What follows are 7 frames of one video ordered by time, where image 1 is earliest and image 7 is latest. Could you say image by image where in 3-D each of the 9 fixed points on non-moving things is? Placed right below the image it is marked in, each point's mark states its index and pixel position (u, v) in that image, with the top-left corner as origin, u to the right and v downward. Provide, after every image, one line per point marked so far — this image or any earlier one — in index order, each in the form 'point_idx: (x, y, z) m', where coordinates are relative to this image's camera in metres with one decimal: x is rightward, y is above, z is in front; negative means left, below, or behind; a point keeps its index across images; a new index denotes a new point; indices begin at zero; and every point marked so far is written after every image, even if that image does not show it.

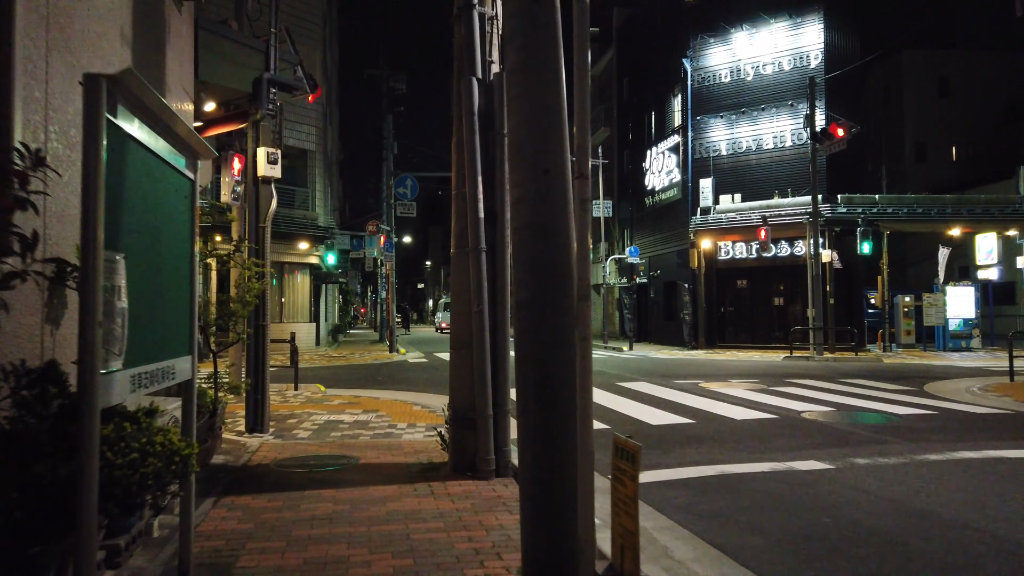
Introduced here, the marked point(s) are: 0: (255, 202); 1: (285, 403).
0: (-3.2, +1.1, +9.4) m
1: (-3.9, -1.9, +12.6) m
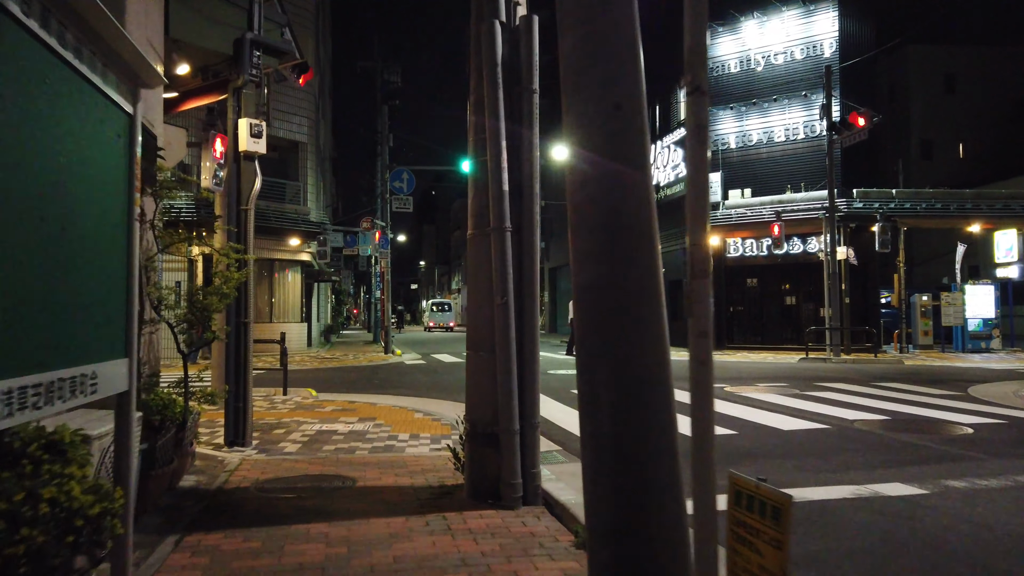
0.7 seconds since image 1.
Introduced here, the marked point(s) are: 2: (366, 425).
0: (-3.0, +1.1, +8.2) m
1: (-3.7, -1.9, +11.4) m
2: (-1.9, -1.8, +9.7) m
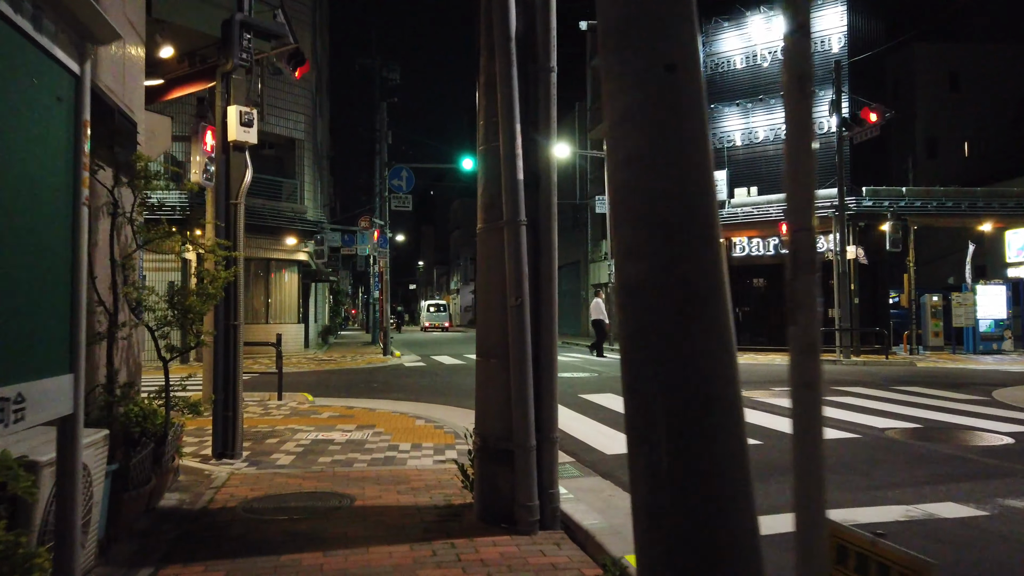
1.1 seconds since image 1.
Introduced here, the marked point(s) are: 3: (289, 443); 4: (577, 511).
0: (-2.9, +1.1, +7.6) m
1: (-3.6, -1.9, +10.9) m
2: (-1.8, -1.8, +9.1) m
3: (-2.5, -1.8, +8.5) m
4: (+0.5, -1.6, +5.3) m
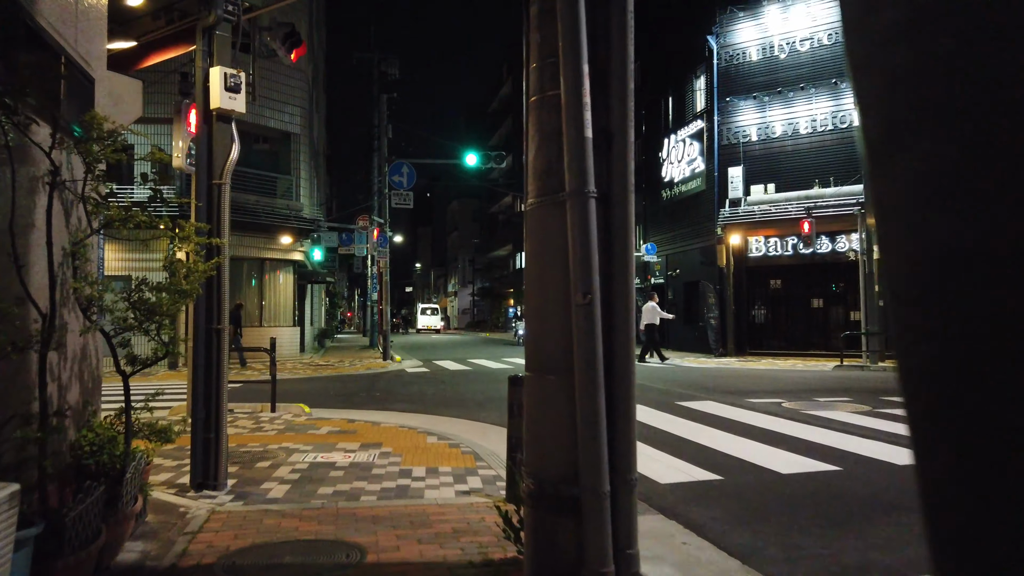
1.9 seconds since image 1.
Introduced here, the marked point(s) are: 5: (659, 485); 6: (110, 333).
0: (-2.6, +1.2, +6.4) m
1: (-3.3, -1.8, +9.6) m
2: (-1.5, -1.8, +7.9) m
3: (-2.2, -1.7, +7.2) m
4: (+0.8, -1.5, +4.1) m
5: (+1.2, -1.6, +6.3) m
6: (-2.5, -0.3, +4.7) m
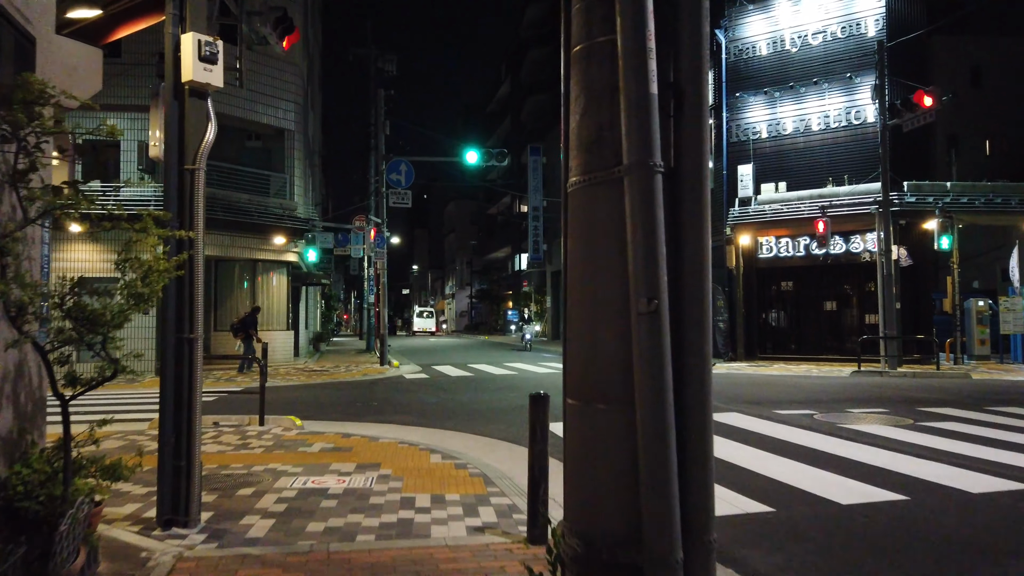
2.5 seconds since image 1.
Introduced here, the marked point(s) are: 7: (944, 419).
0: (-2.5, +1.1, +5.5) m
1: (-3.2, -1.9, +8.7) m
2: (-1.3, -1.8, +7.0) m
3: (-2.0, -1.8, +6.3) m
4: (+0.9, -1.5, +3.2) m
5: (+1.4, -1.7, +5.4) m
6: (-2.4, -0.3, +3.8) m
7: (+6.1, -1.9, +10.7) m
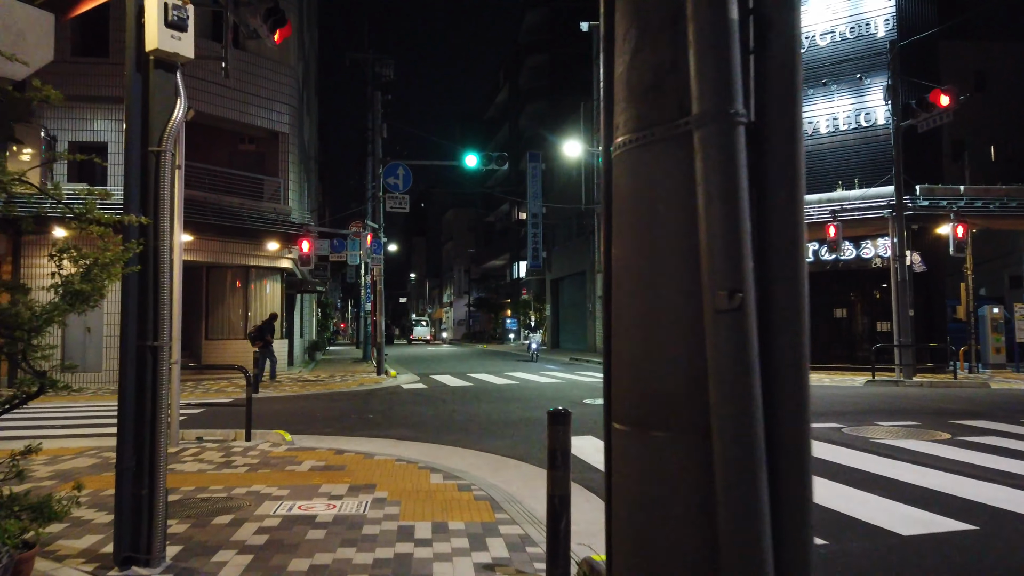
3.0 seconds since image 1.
0: (-2.4, +1.1, +4.8) m
1: (-3.1, -1.9, +8.0) m
2: (-1.3, -1.8, +6.3) m
3: (-2.0, -1.8, +5.6) m
4: (+1.0, -1.5, +2.5) m
5: (+1.5, -1.7, +4.7) m
6: (-2.3, -0.3, +3.1) m
7: (+6.2, -1.9, +10.0) m
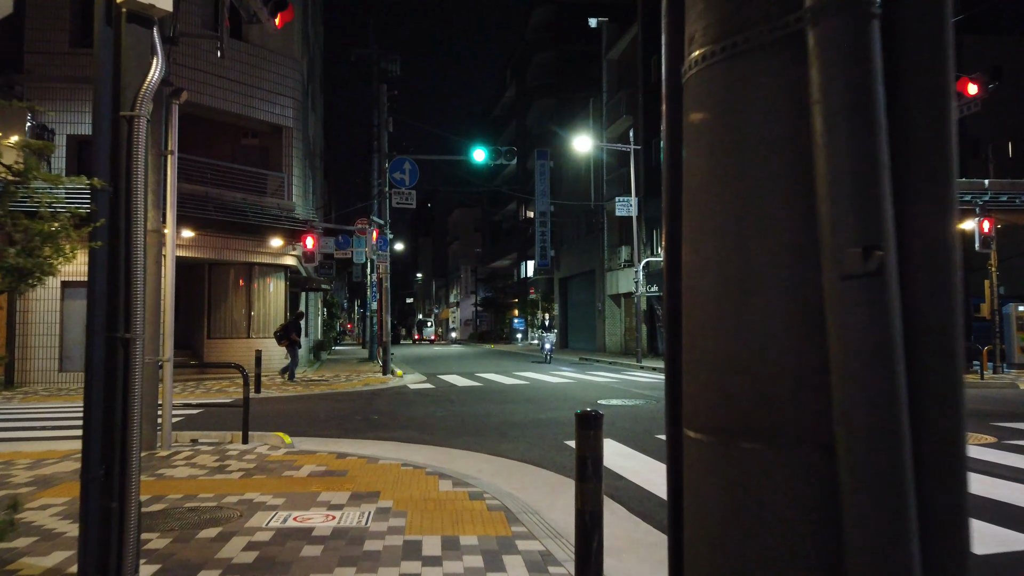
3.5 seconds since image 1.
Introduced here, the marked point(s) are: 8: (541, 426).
0: (-2.2, +1.2, +4.2) m
1: (-2.9, -1.8, +7.4) m
2: (-1.1, -1.7, +5.7) m
3: (-1.8, -1.7, +5.0) m
4: (+1.1, -1.4, +1.9) m
5: (+1.6, -1.6, +4.0) m
6: (-2.1, -0.2, +2.5) m
7: (+6.4, -1.8, +9.3) m
8: (+0.4, -1.9, +10.5) m
